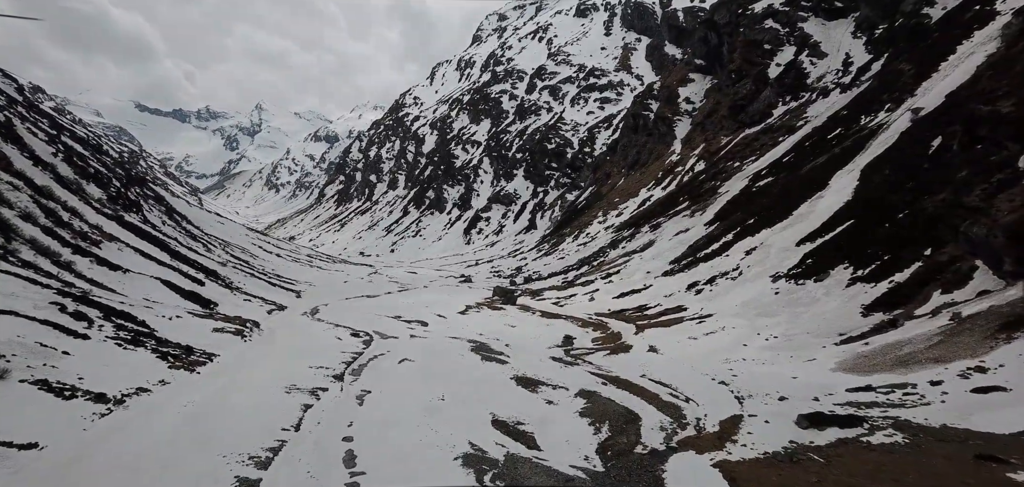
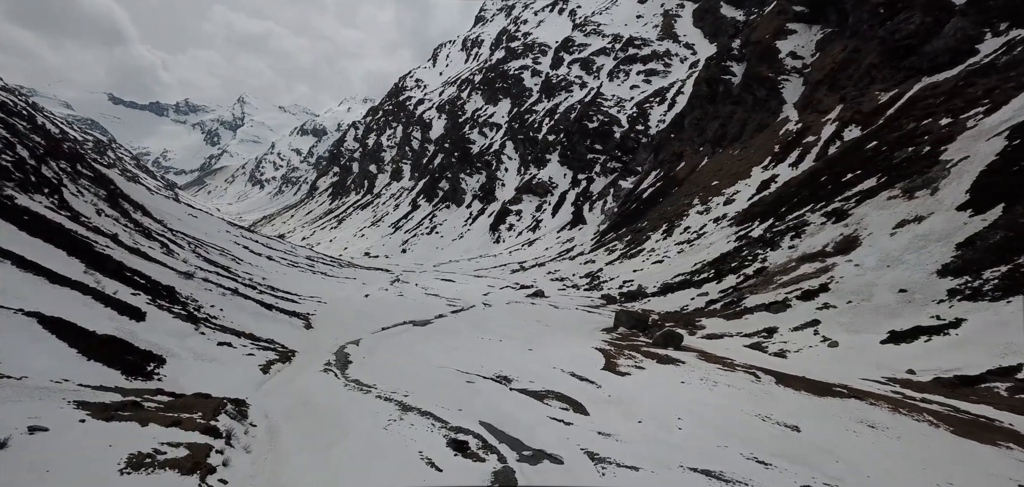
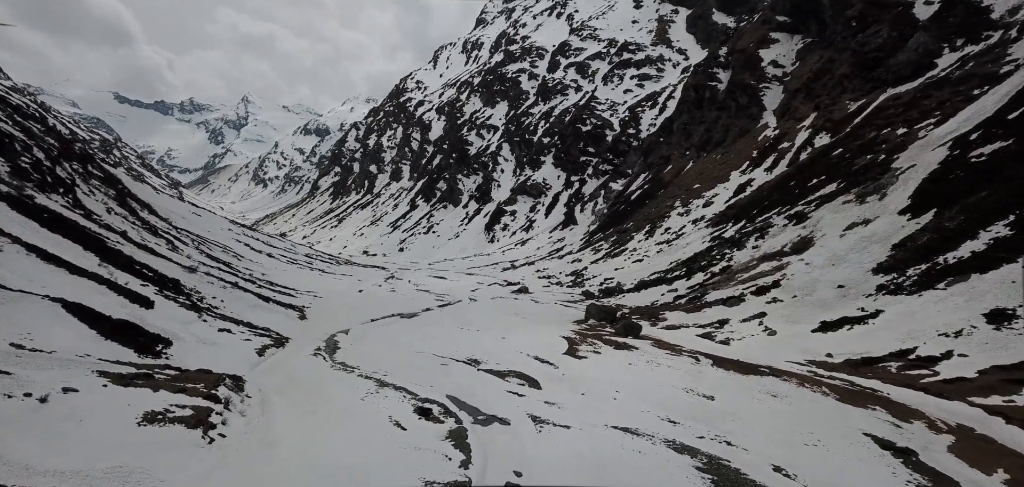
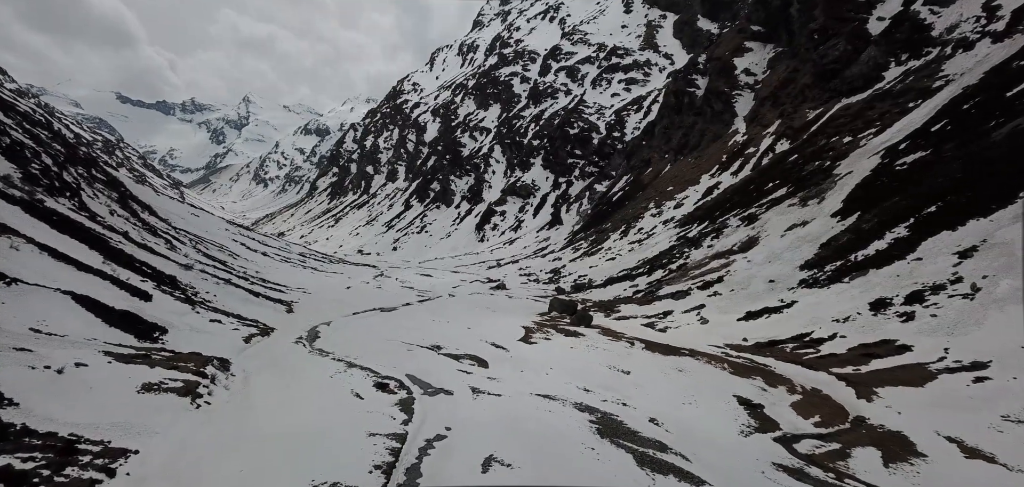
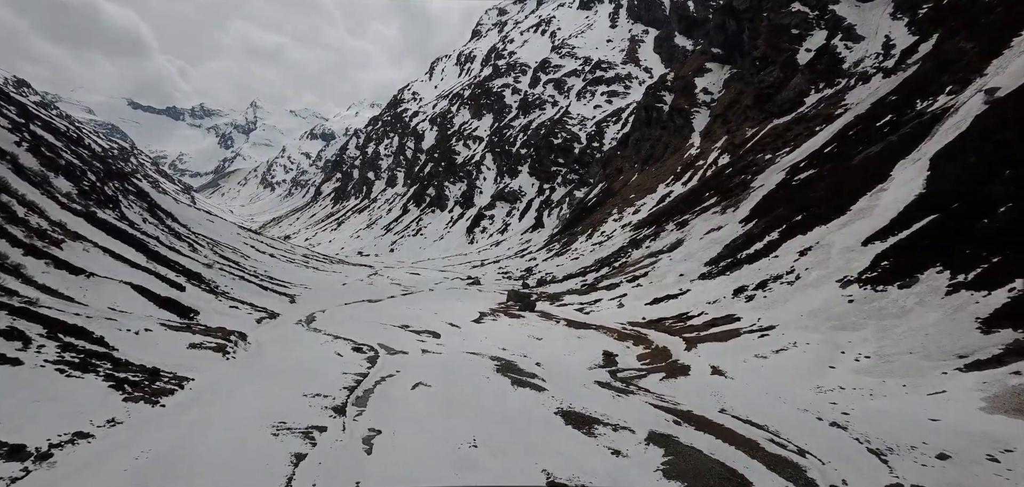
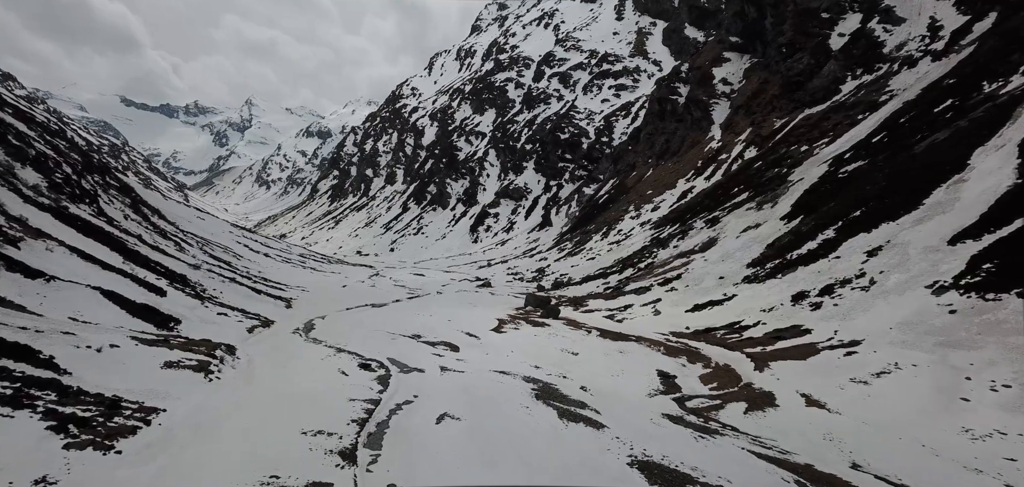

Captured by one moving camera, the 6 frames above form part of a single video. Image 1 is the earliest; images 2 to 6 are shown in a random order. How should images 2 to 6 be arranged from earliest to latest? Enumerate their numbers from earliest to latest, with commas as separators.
5, 6, 4, 3, 2
